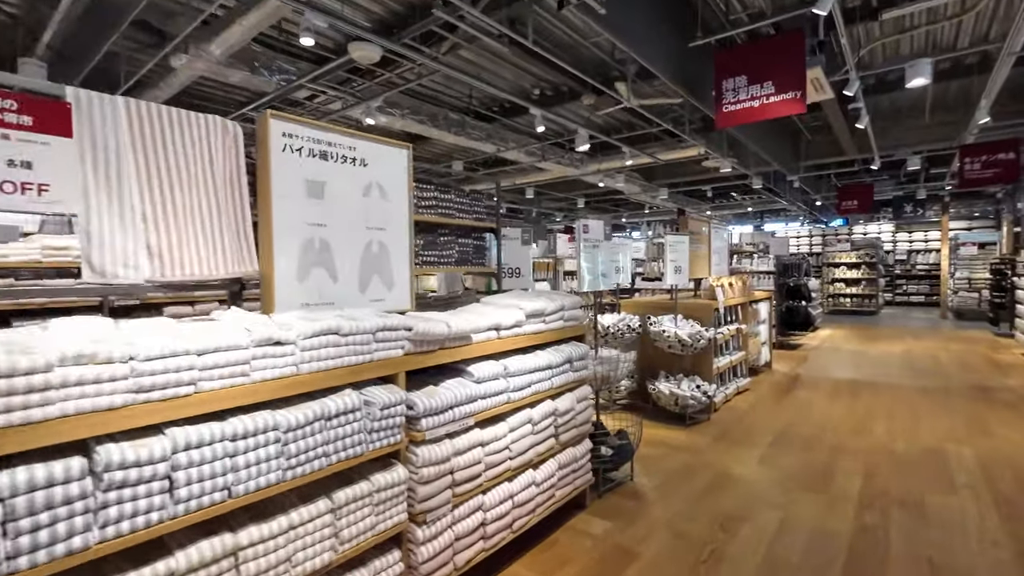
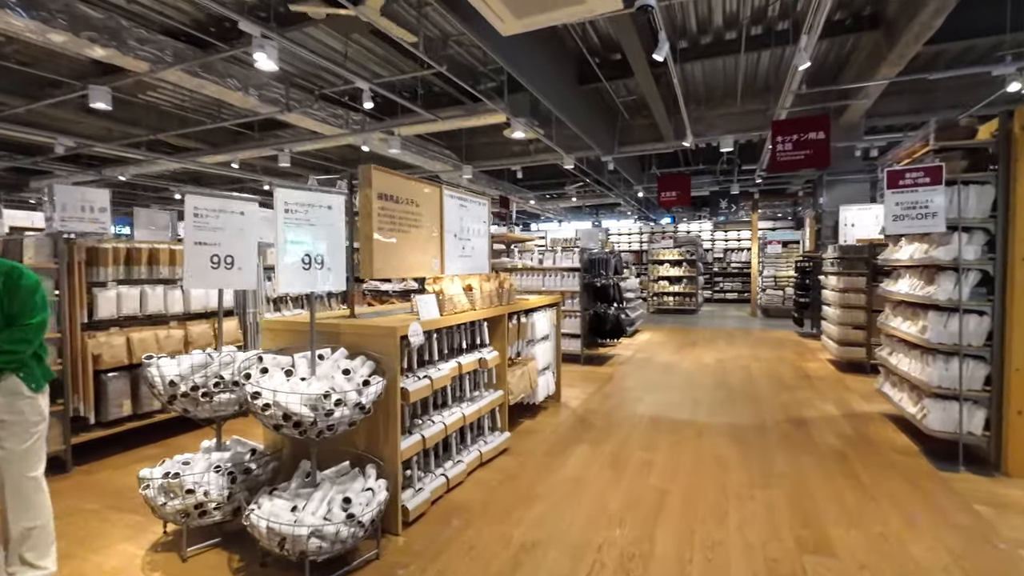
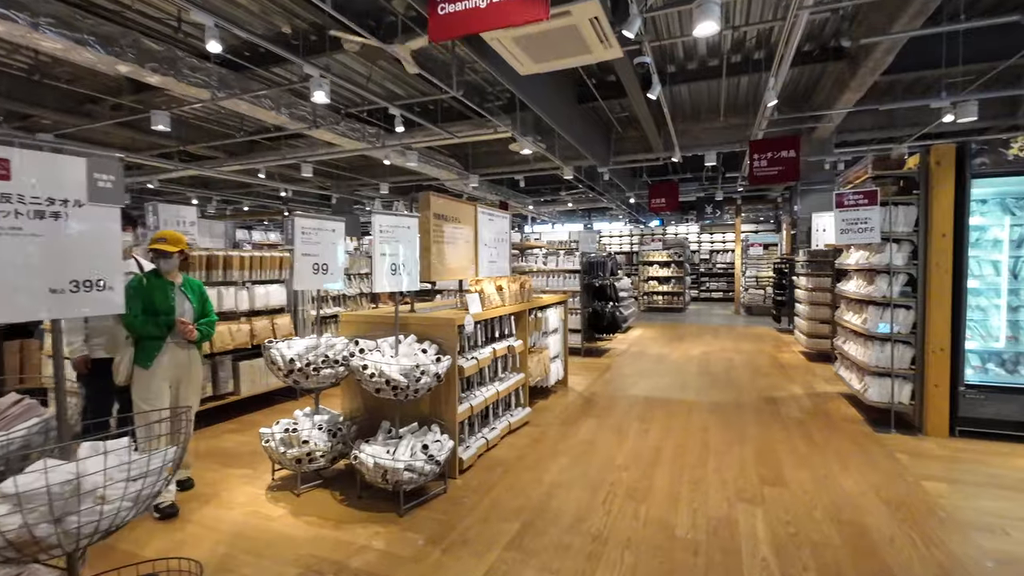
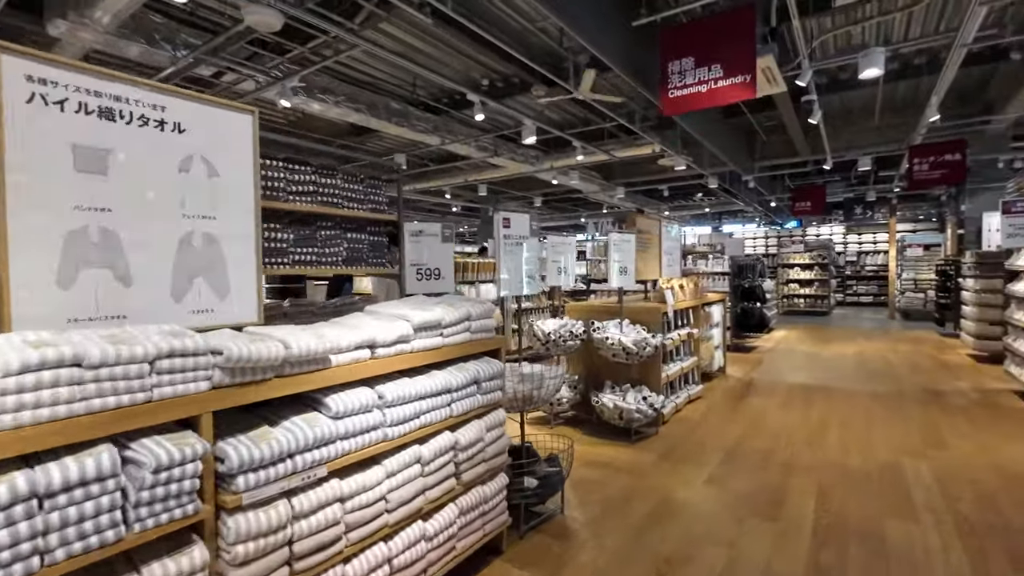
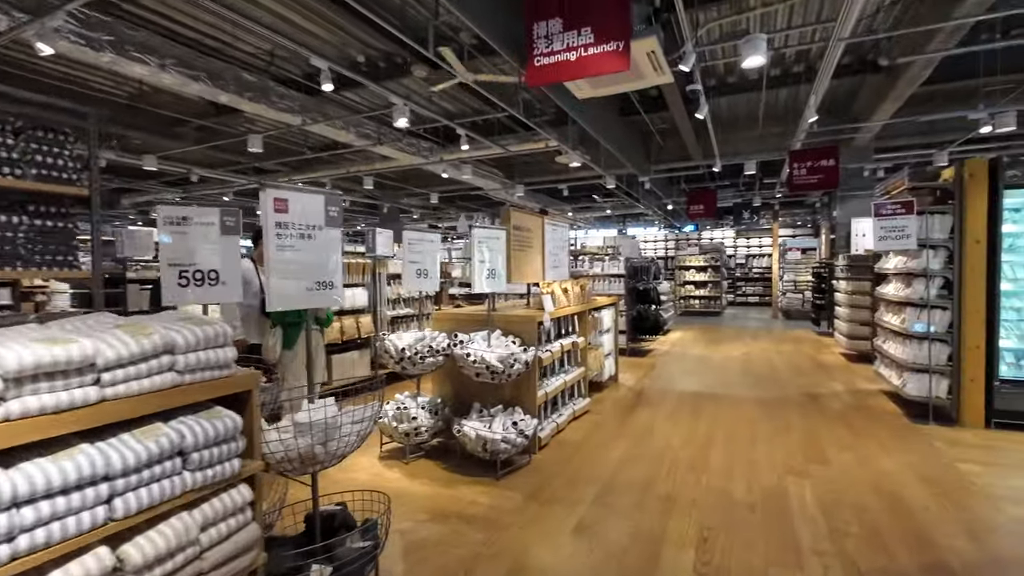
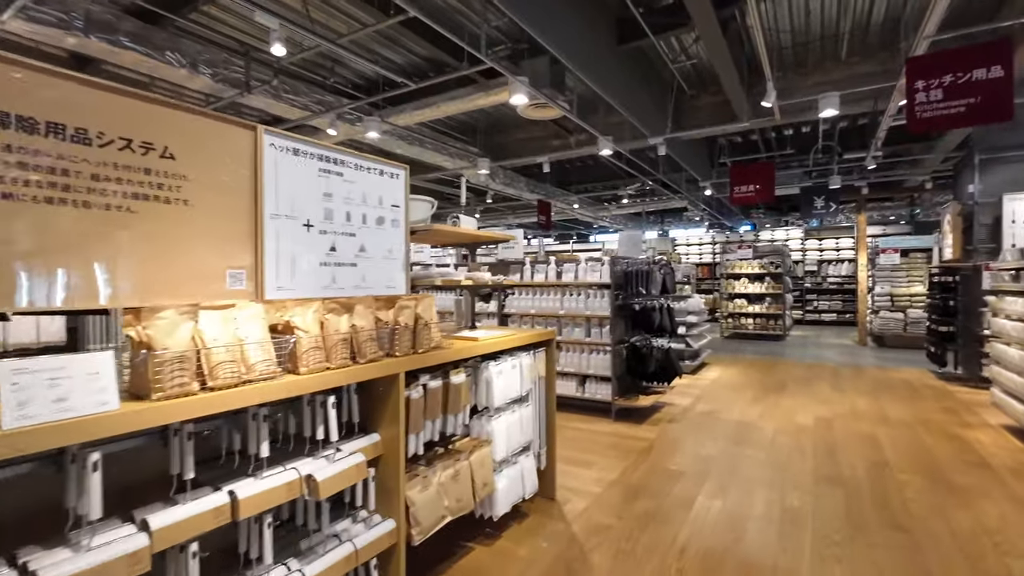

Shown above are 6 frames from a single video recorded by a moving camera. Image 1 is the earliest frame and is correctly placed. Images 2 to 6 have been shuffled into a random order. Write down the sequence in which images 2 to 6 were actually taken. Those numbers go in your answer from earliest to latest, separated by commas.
4, 5, 3, 2, 6
